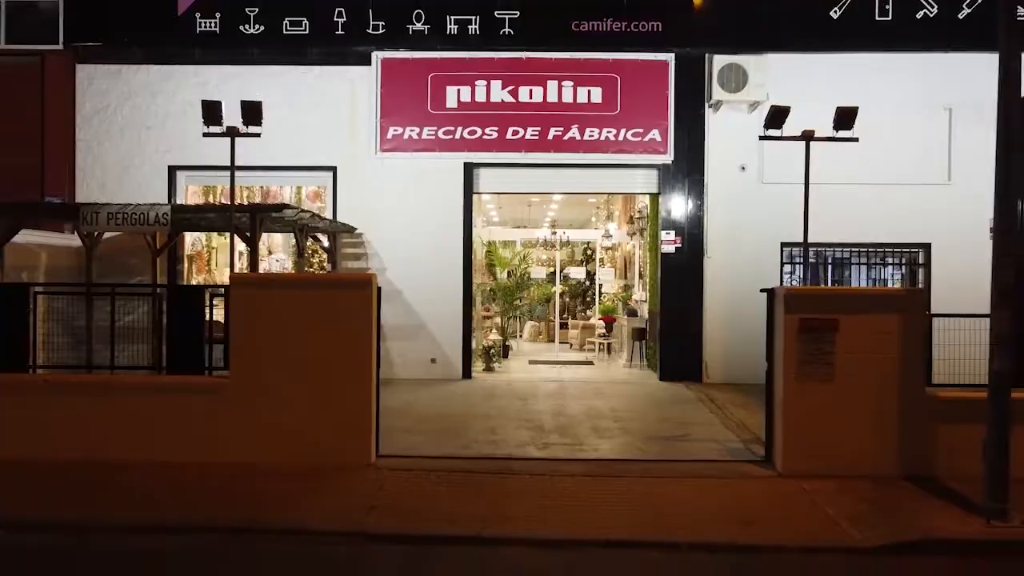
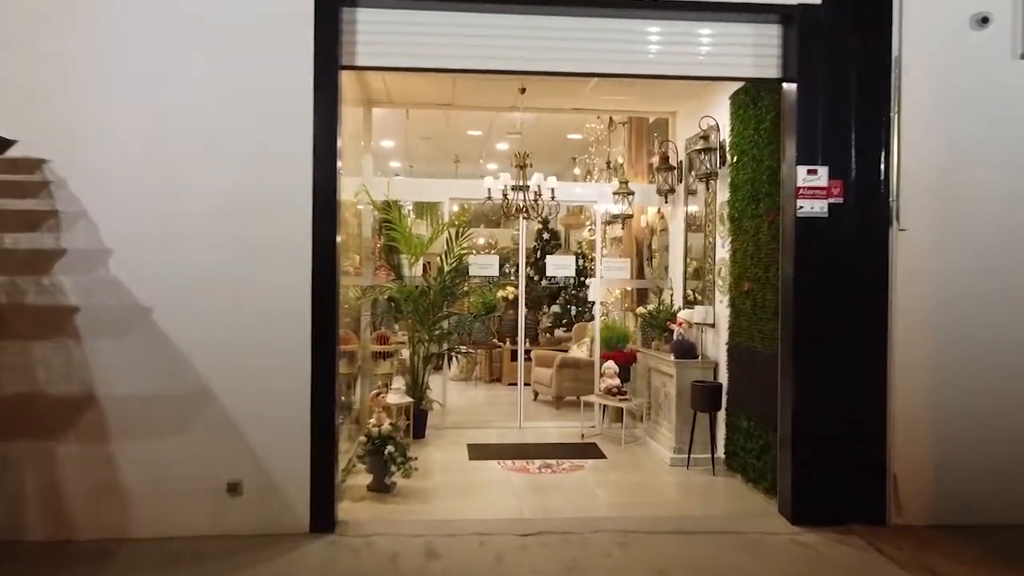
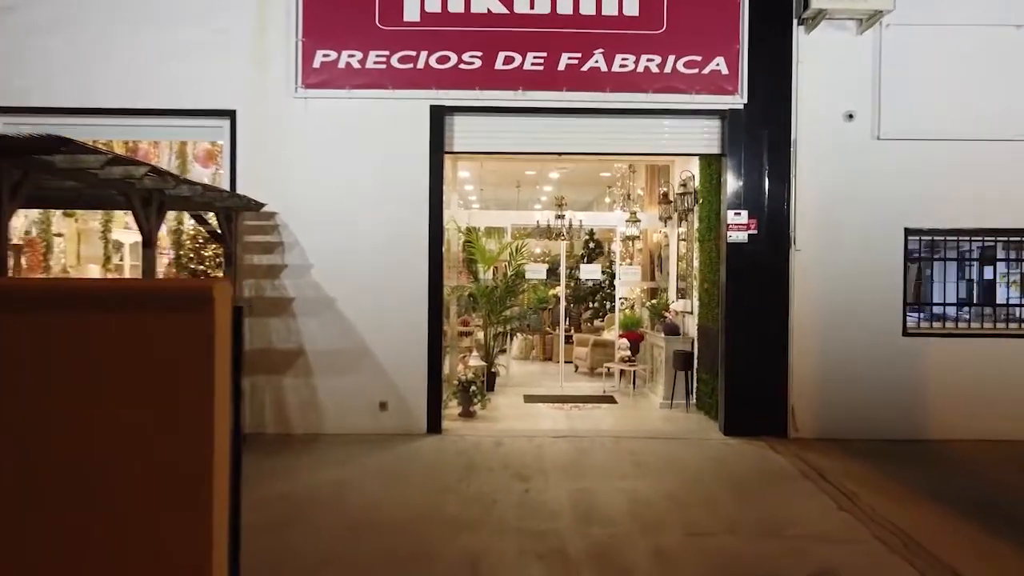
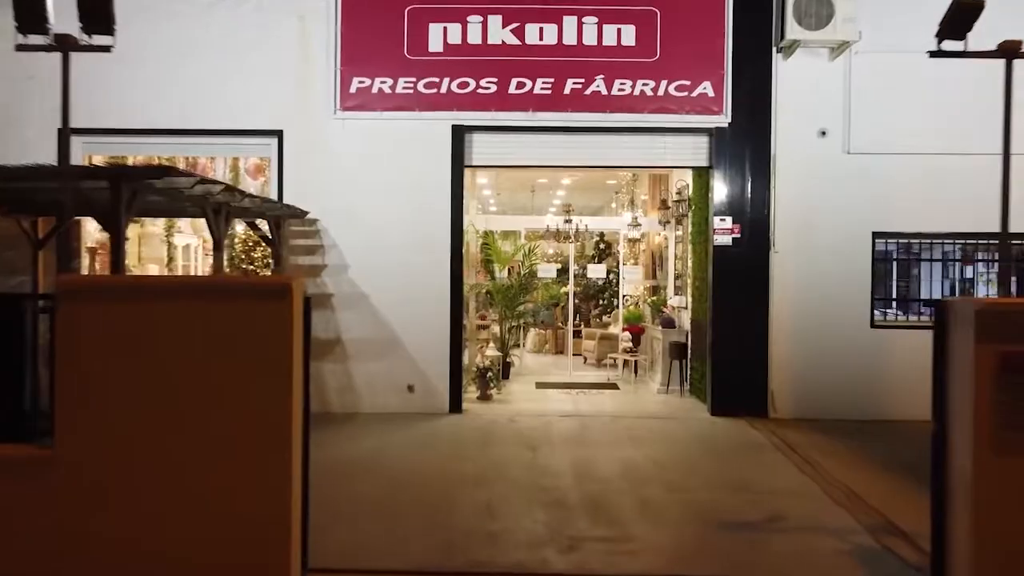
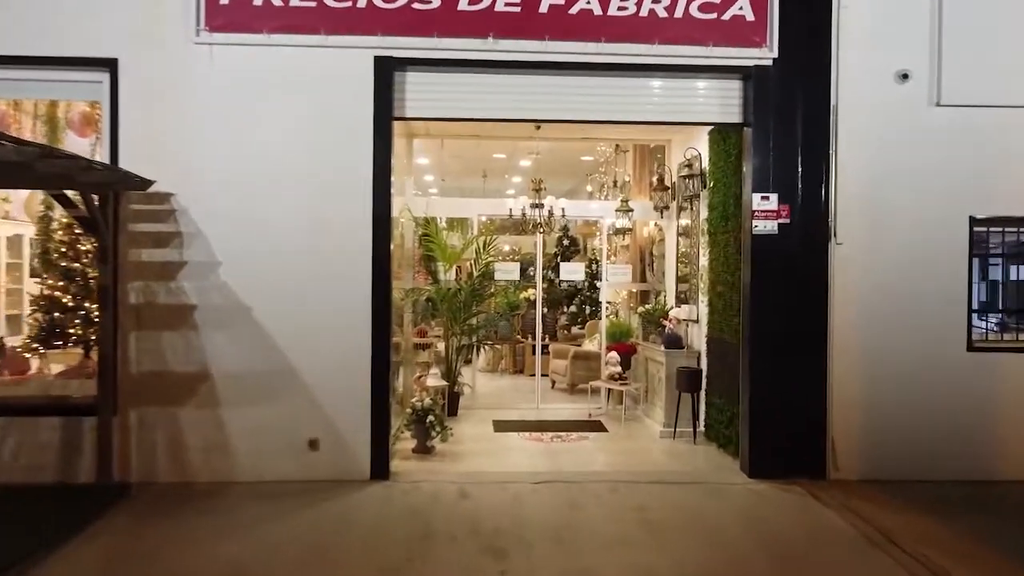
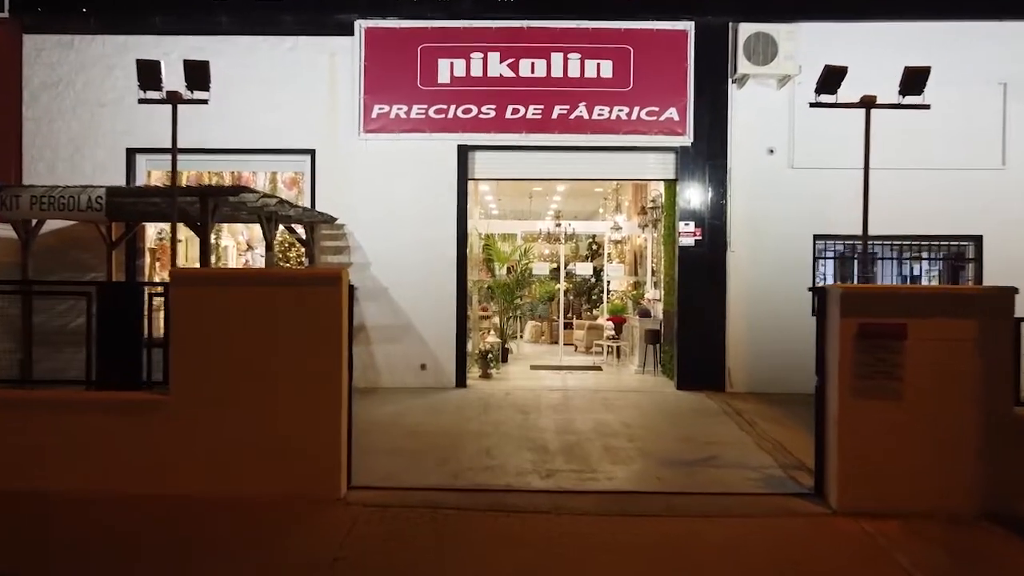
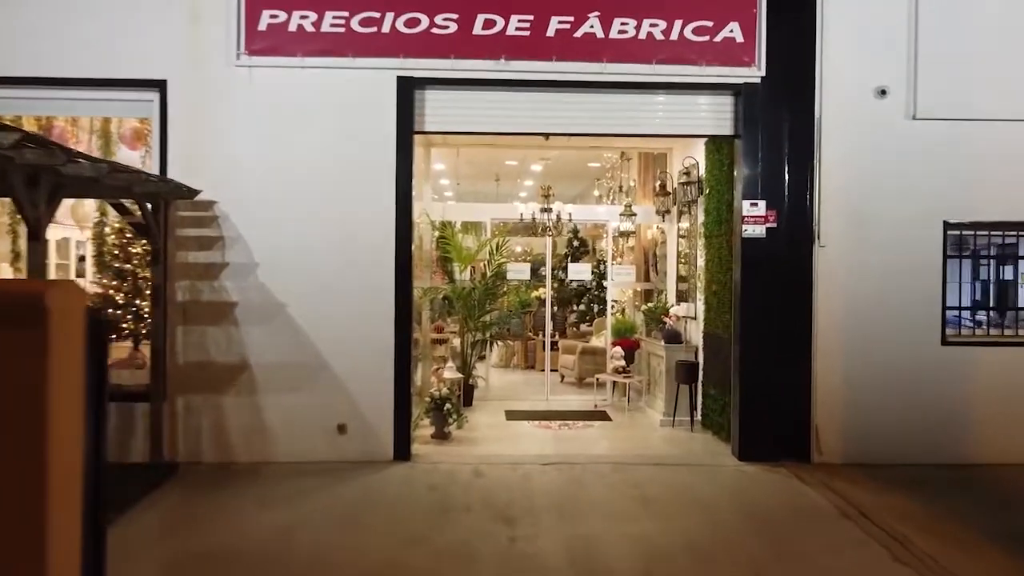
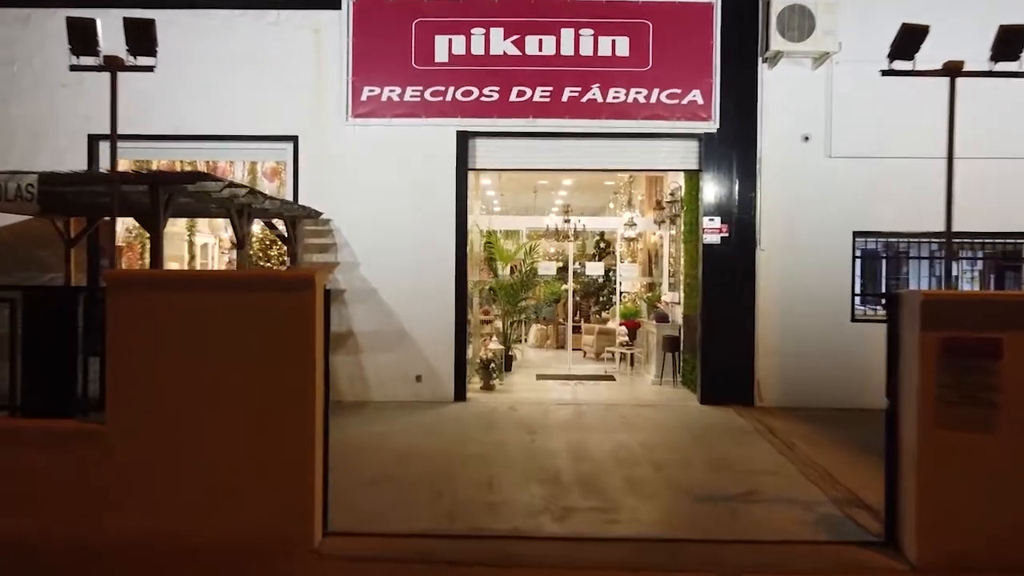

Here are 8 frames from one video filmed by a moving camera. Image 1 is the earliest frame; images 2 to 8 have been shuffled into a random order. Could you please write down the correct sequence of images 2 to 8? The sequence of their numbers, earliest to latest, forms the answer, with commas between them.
6, 8, 4, 3, 7, 5, 2
